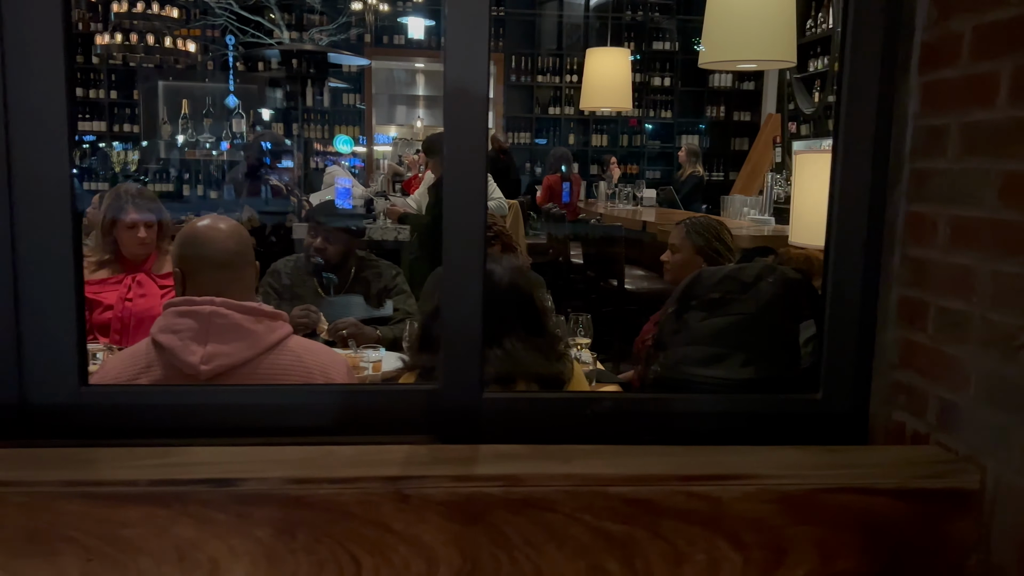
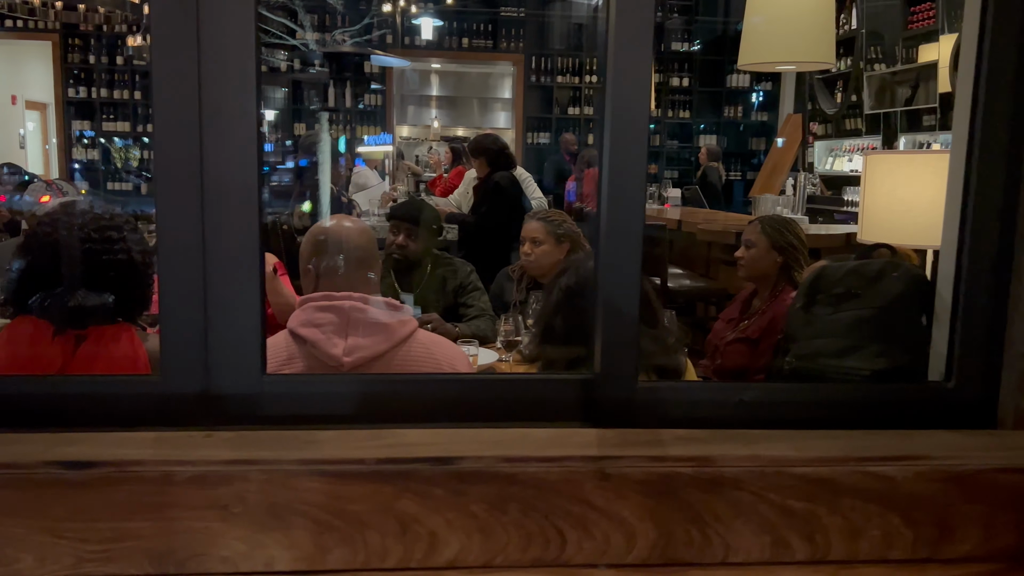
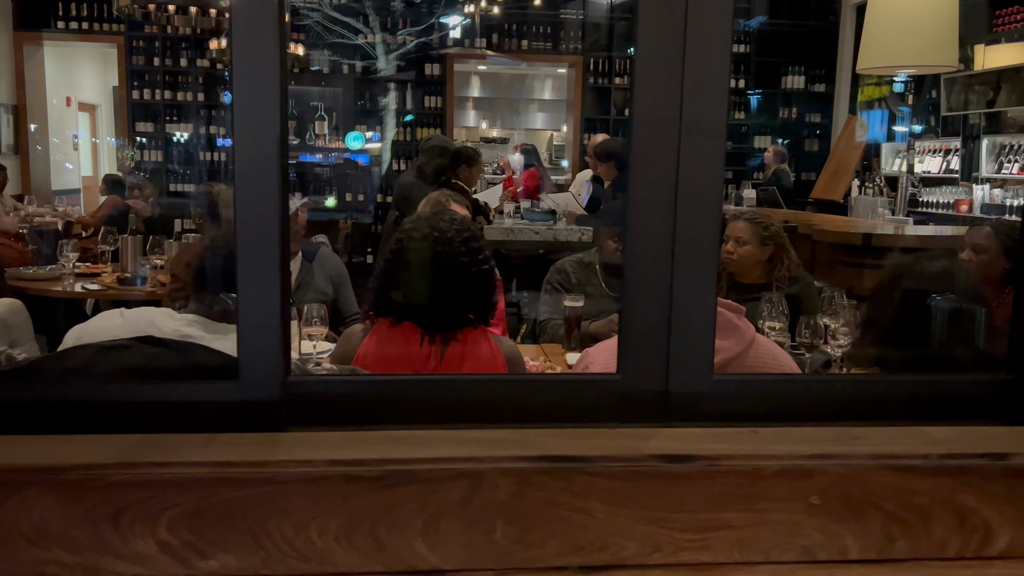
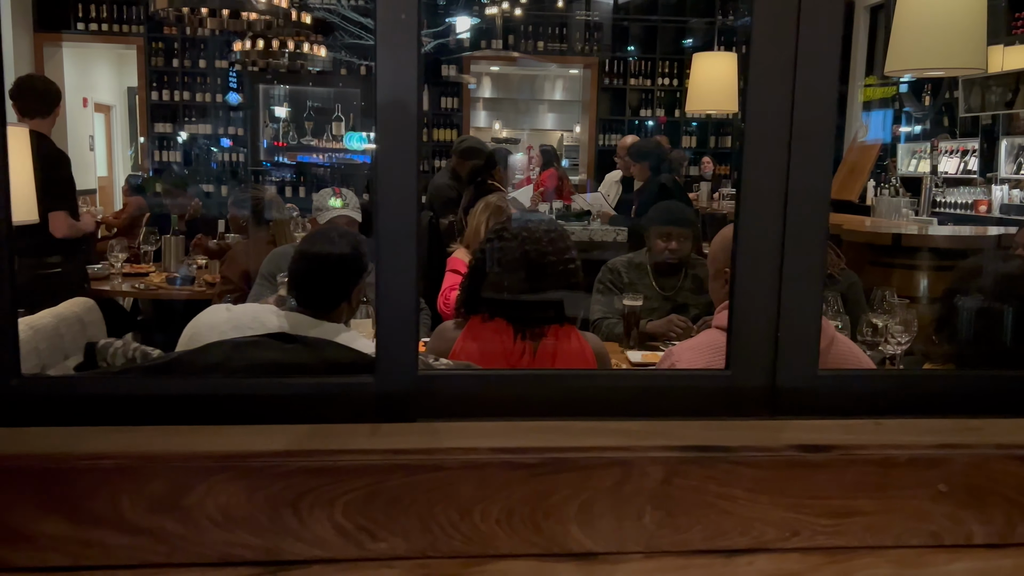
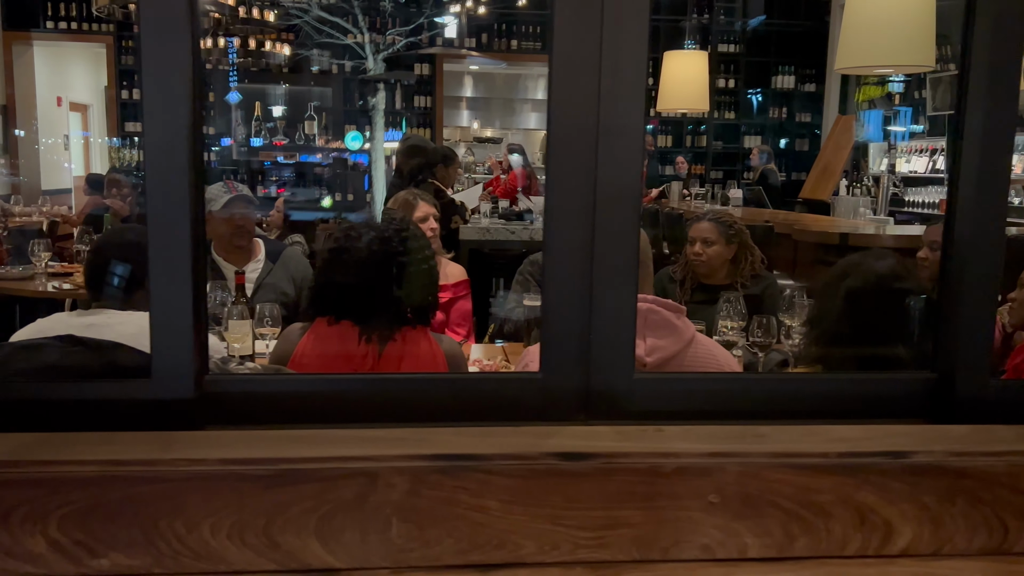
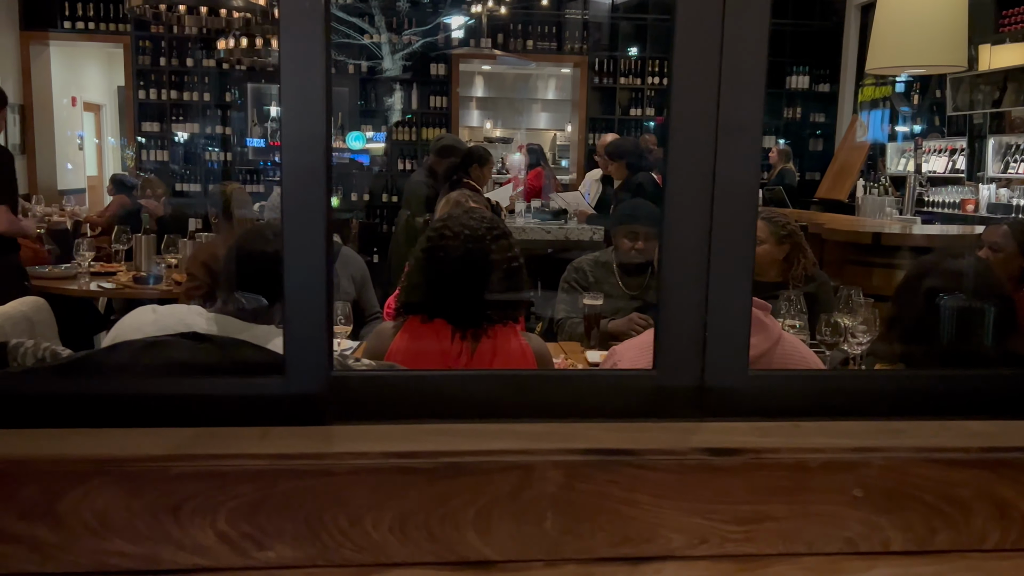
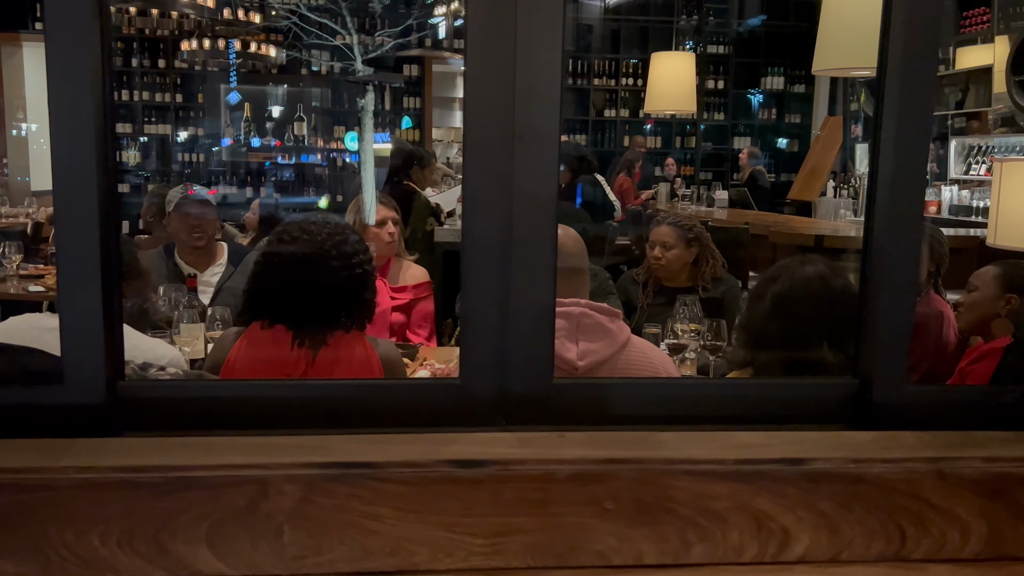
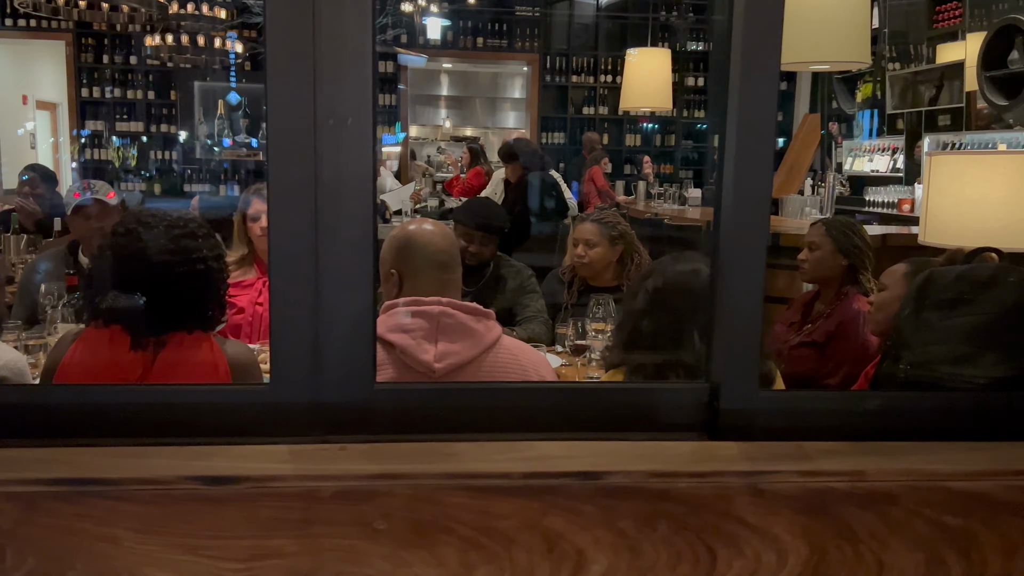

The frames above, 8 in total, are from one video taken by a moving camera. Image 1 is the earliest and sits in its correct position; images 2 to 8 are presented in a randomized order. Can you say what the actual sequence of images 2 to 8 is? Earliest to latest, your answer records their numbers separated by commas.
2, 8, 7, 5, 3, 6, 4
